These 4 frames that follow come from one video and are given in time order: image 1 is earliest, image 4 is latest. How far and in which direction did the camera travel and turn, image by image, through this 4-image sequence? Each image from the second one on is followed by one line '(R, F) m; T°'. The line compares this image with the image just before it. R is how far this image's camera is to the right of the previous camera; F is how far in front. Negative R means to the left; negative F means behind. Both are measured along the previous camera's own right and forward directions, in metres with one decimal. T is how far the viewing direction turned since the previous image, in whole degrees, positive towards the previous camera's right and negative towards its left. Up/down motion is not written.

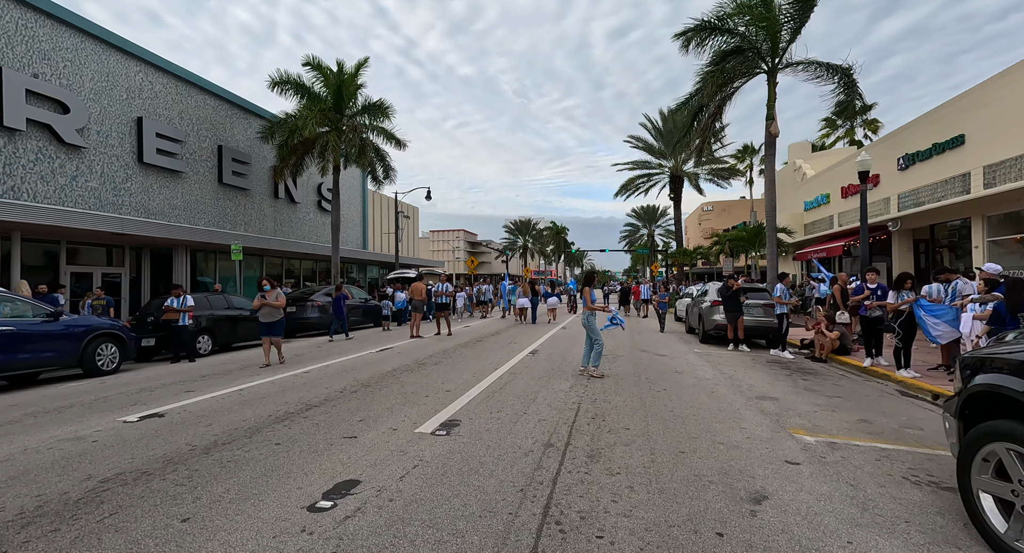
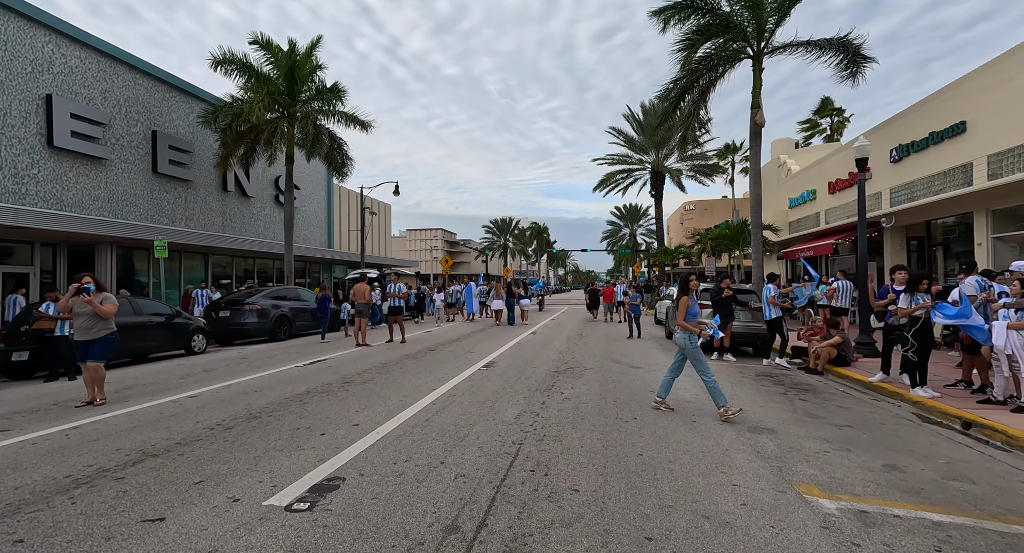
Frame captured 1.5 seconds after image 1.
(+0.6, +1.6) m; +2°
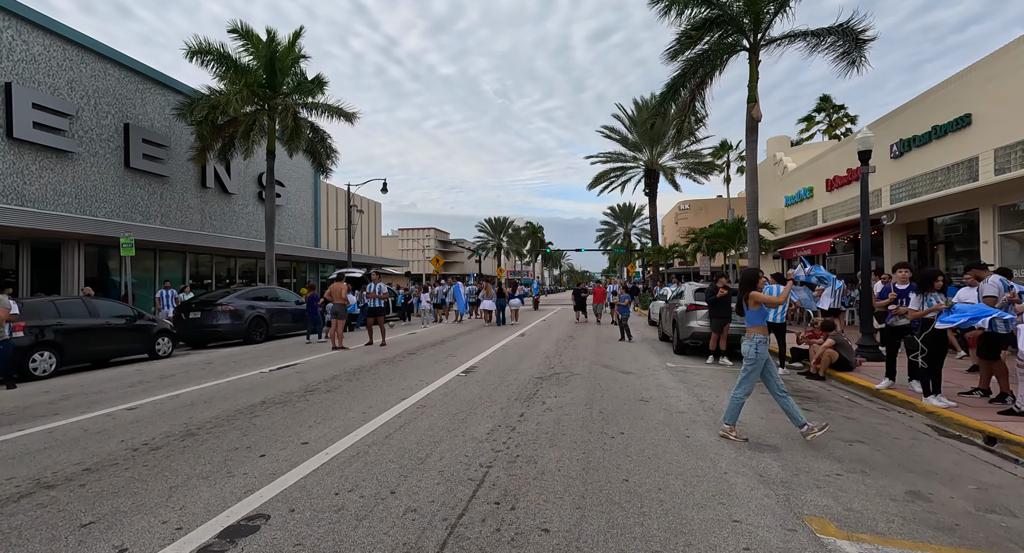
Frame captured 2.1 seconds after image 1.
(+0.2, +0.6) m; +1°
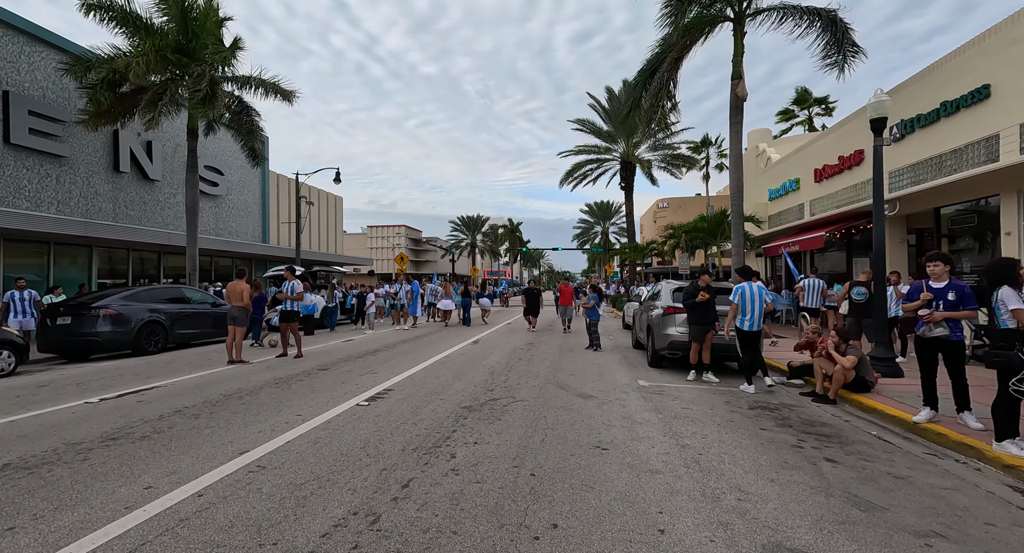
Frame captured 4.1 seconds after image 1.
(+0.8, +2.2) m; +2°
